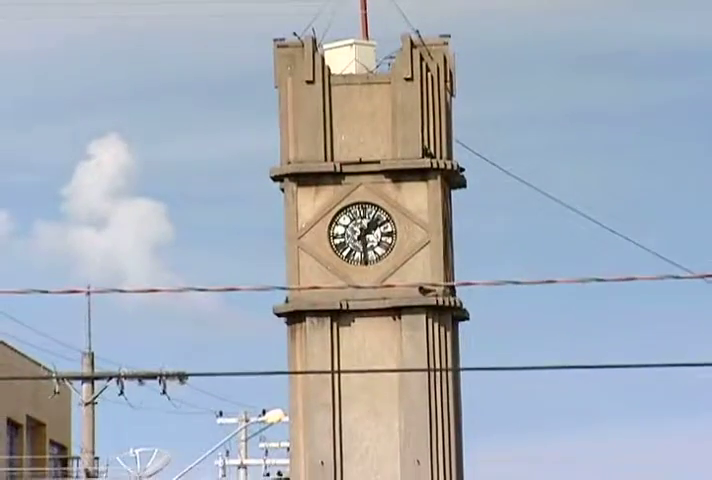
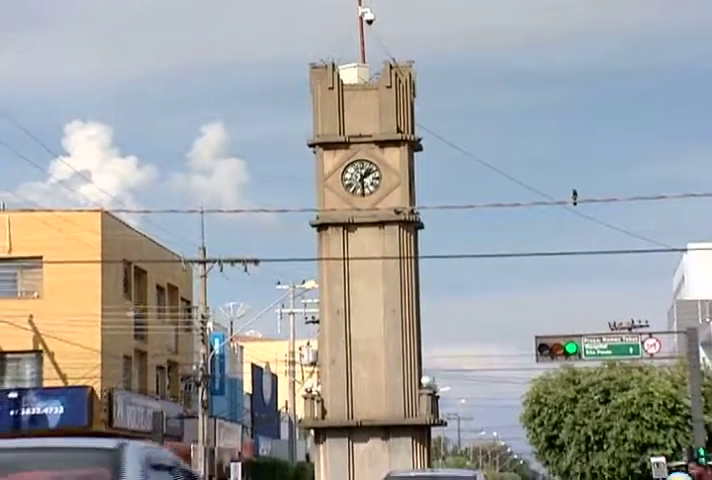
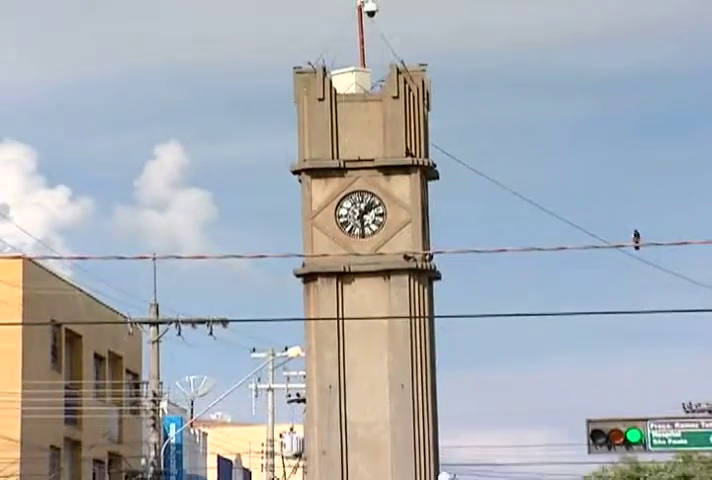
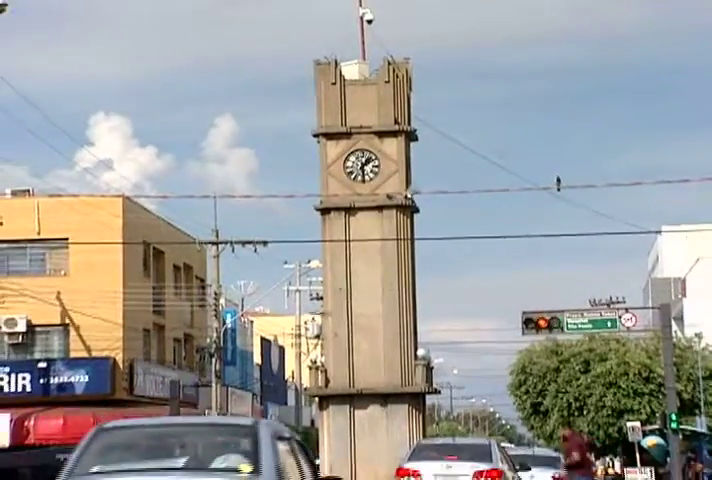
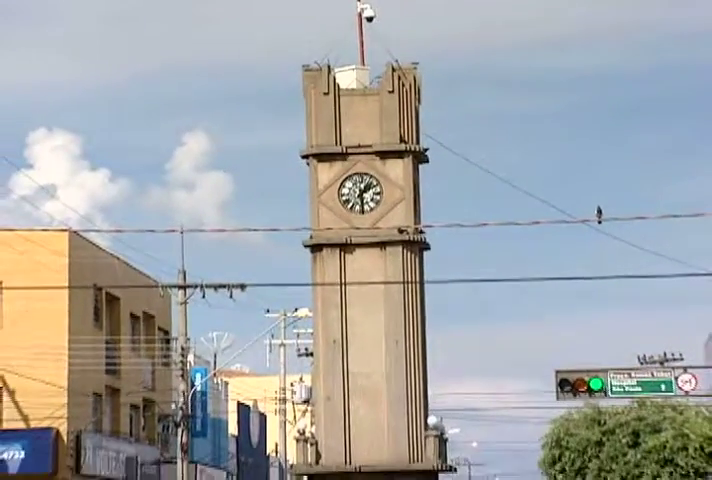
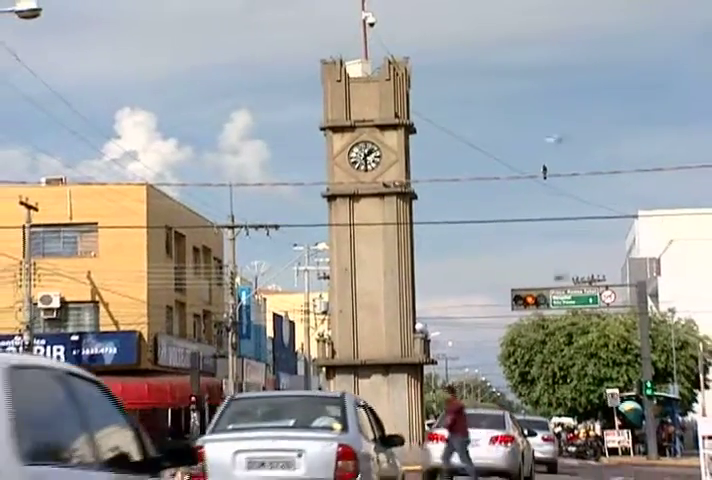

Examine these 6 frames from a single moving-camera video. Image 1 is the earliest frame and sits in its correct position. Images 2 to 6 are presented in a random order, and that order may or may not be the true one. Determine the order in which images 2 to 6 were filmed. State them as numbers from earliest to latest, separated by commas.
3, 5, 2, 4, 6
